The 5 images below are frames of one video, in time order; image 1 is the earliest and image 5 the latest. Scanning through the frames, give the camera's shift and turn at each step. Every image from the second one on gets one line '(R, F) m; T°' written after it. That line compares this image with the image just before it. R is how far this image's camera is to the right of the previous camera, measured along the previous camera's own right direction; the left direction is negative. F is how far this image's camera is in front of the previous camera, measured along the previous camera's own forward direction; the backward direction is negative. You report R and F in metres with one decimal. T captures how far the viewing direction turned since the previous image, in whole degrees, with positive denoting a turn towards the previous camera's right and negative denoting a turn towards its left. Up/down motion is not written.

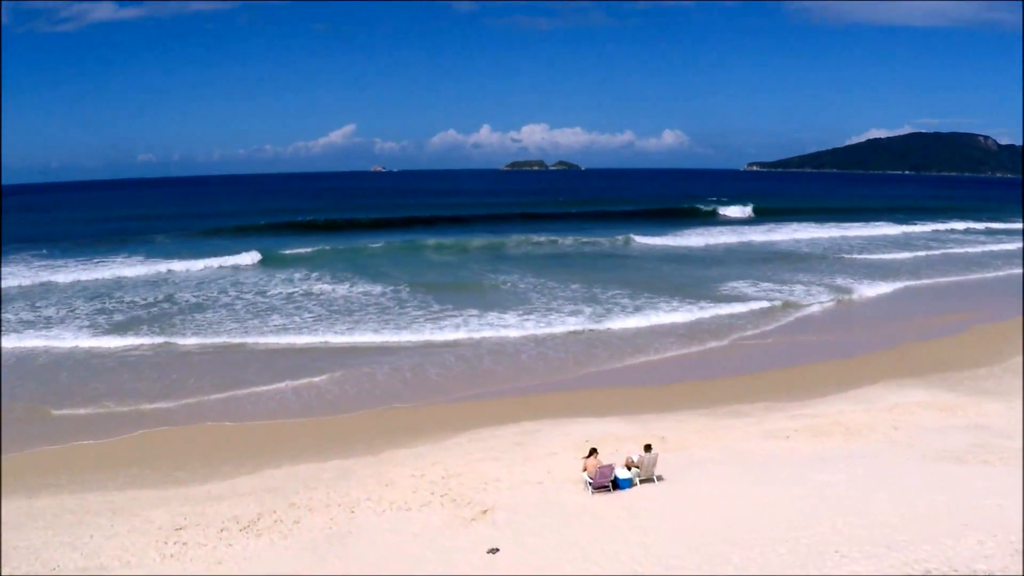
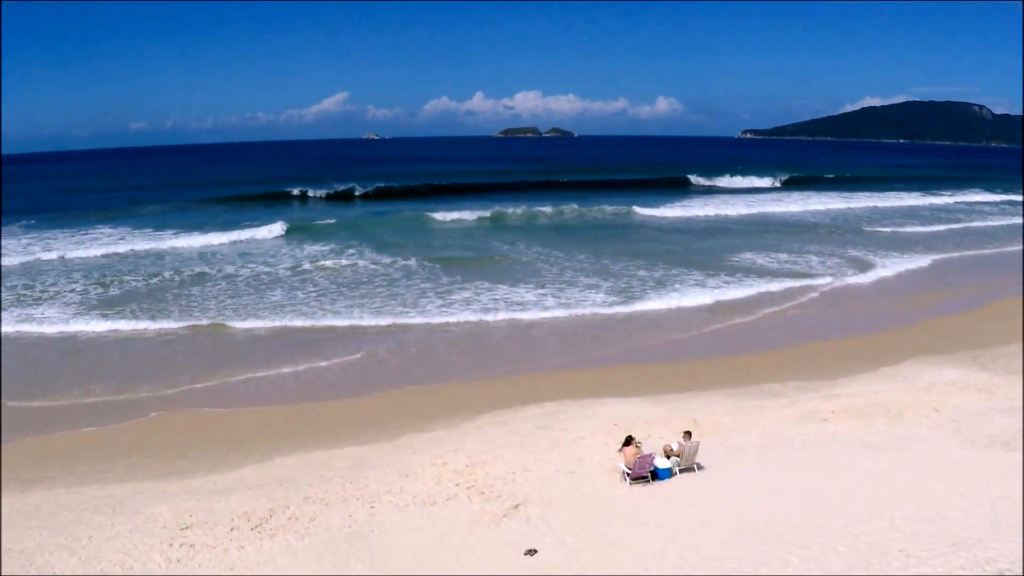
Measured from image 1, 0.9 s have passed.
(-0.3, +0.6) m; 0°
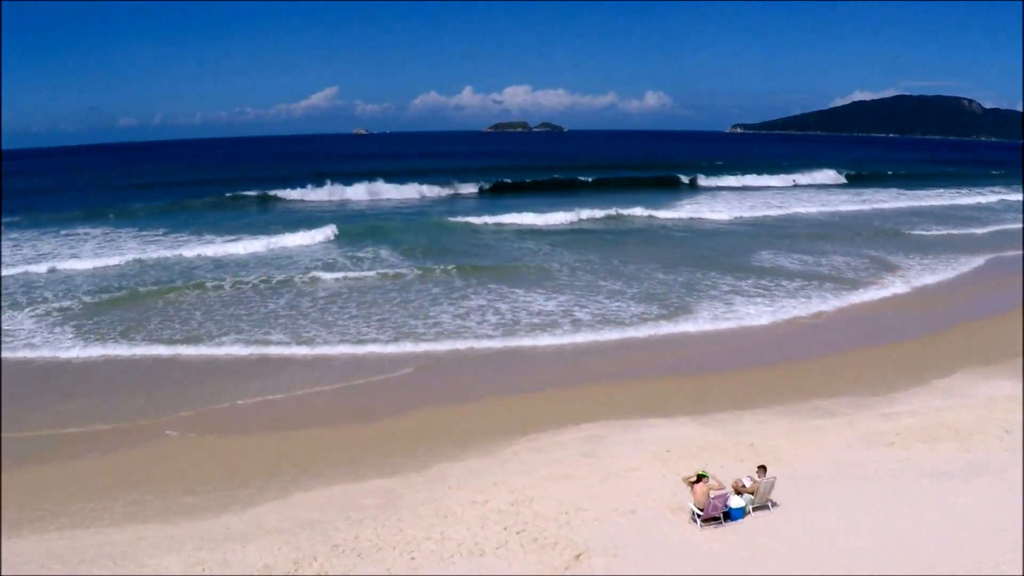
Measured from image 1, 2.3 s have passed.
(-0.5, +0.8) m; +1°
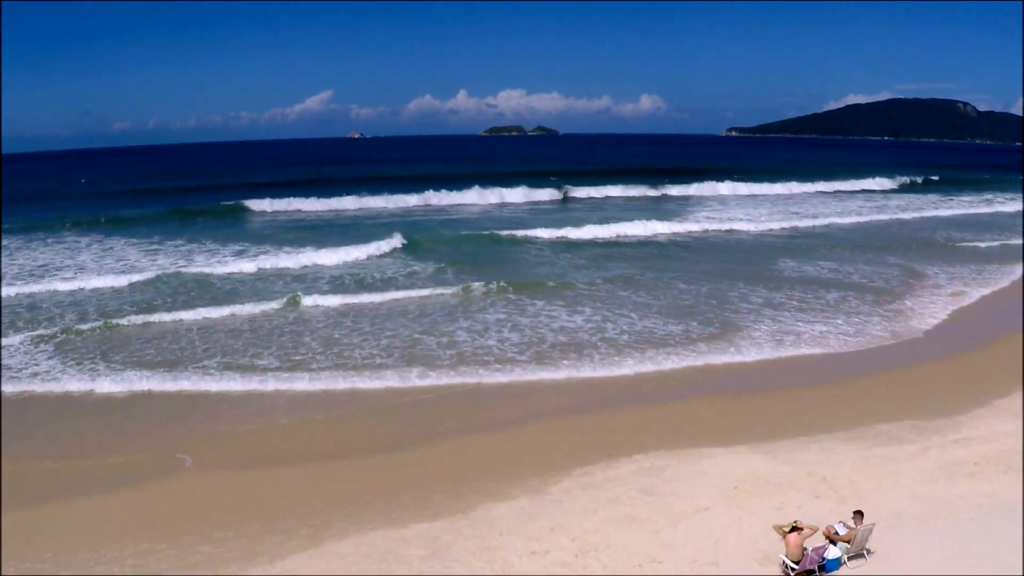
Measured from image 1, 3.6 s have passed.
(-0.5, +0.7) m; 0°
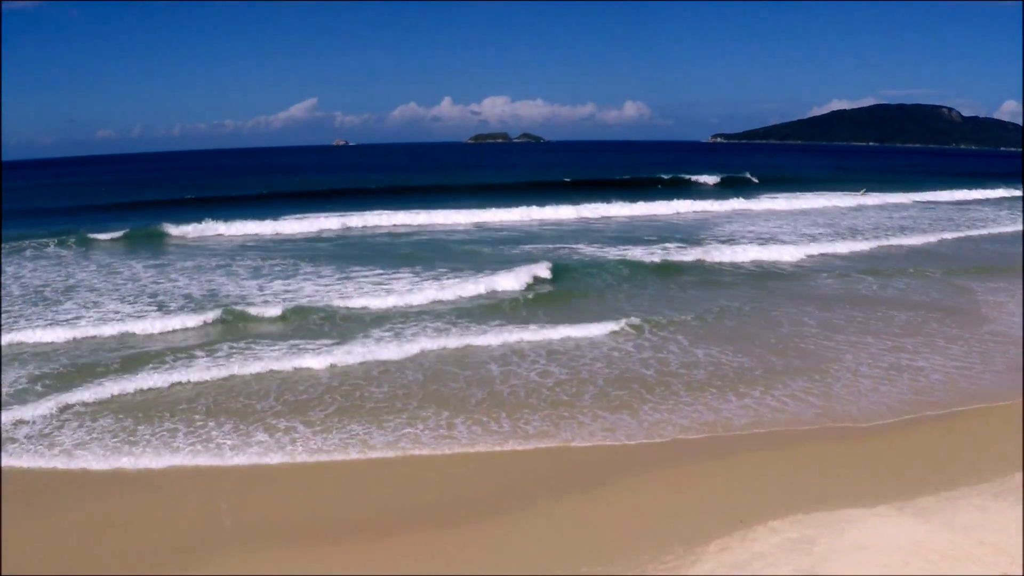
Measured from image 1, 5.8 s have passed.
(-1.1, +1.0) m; +1°
